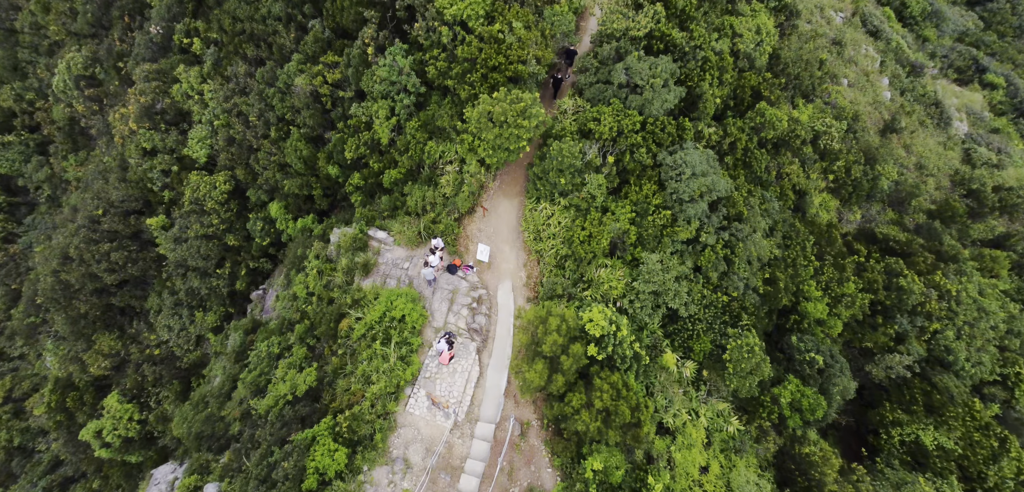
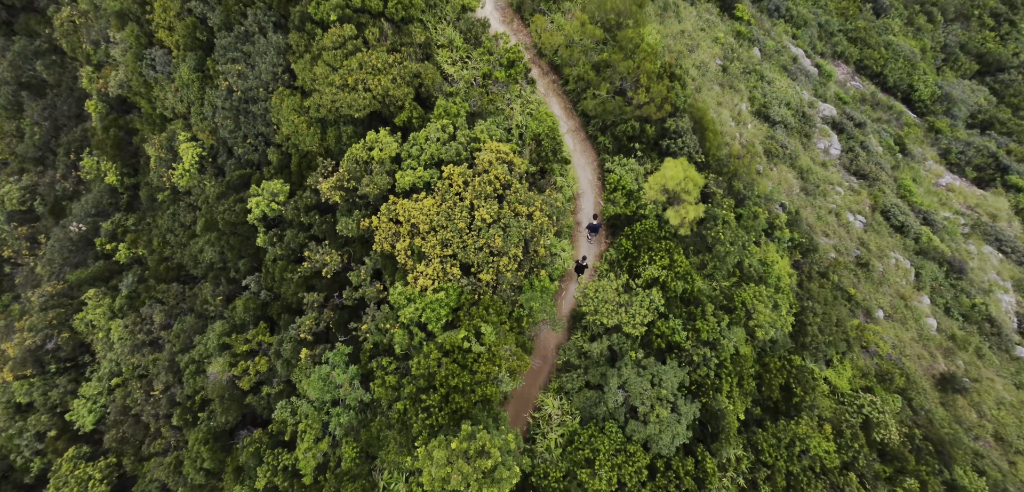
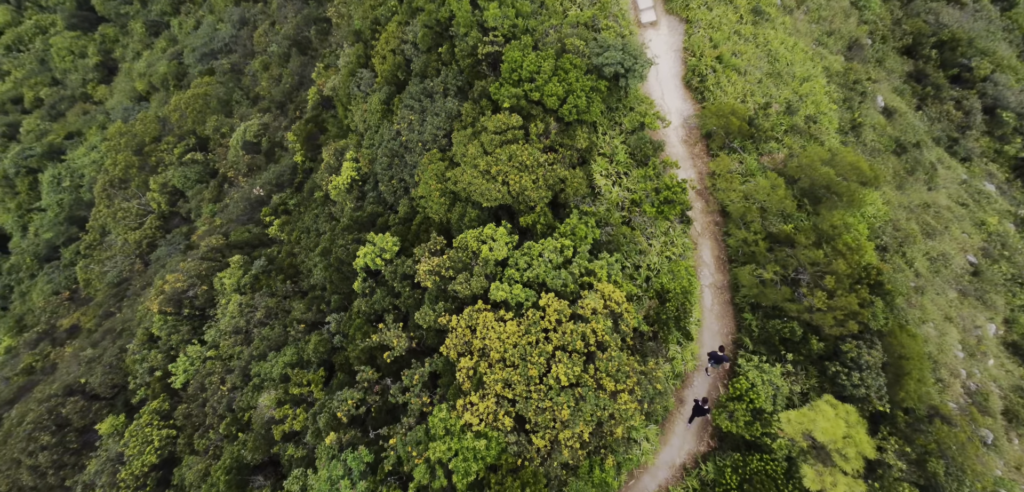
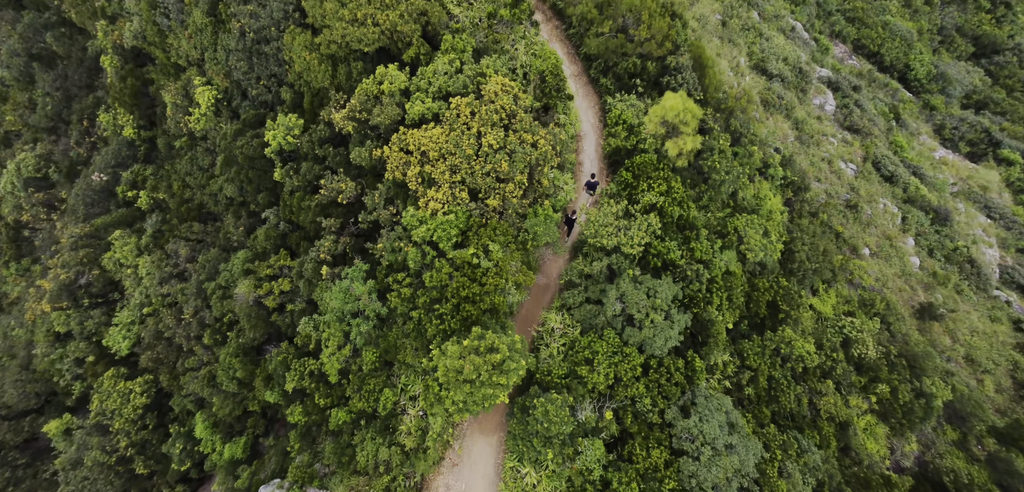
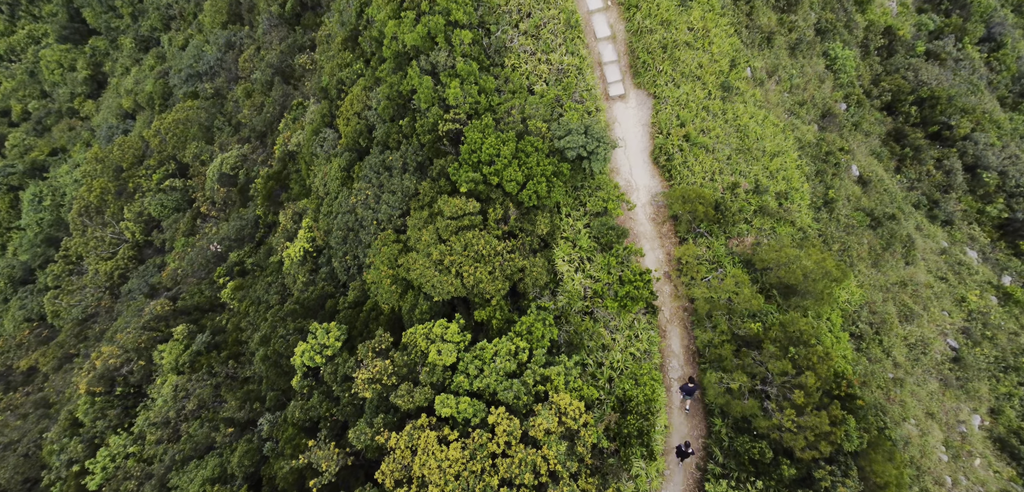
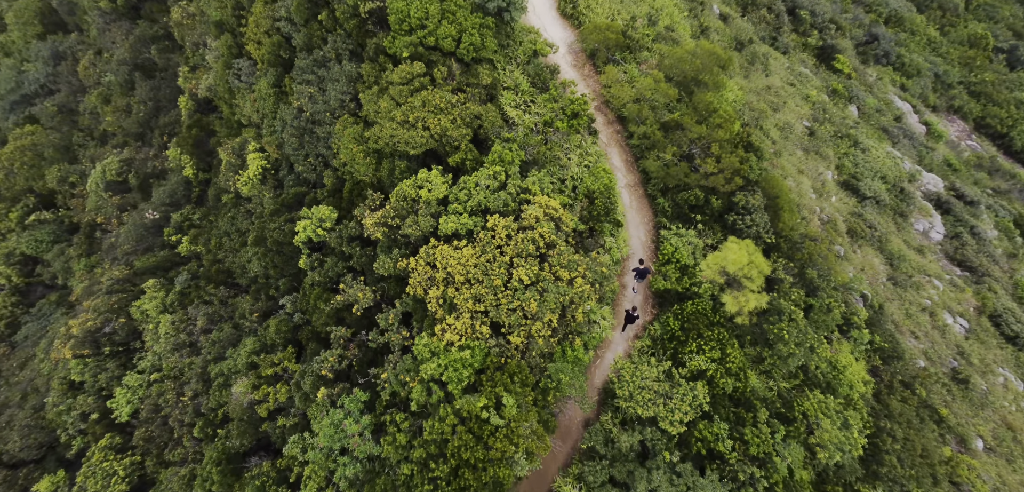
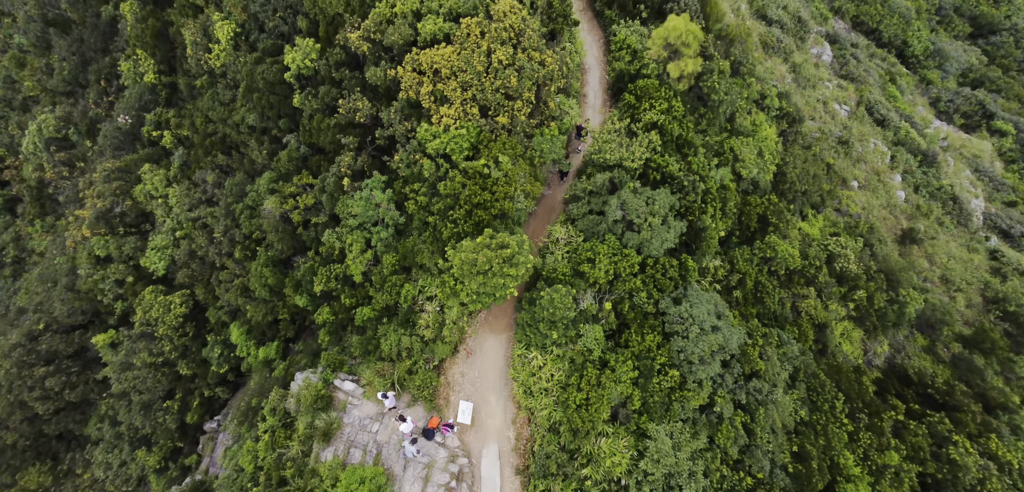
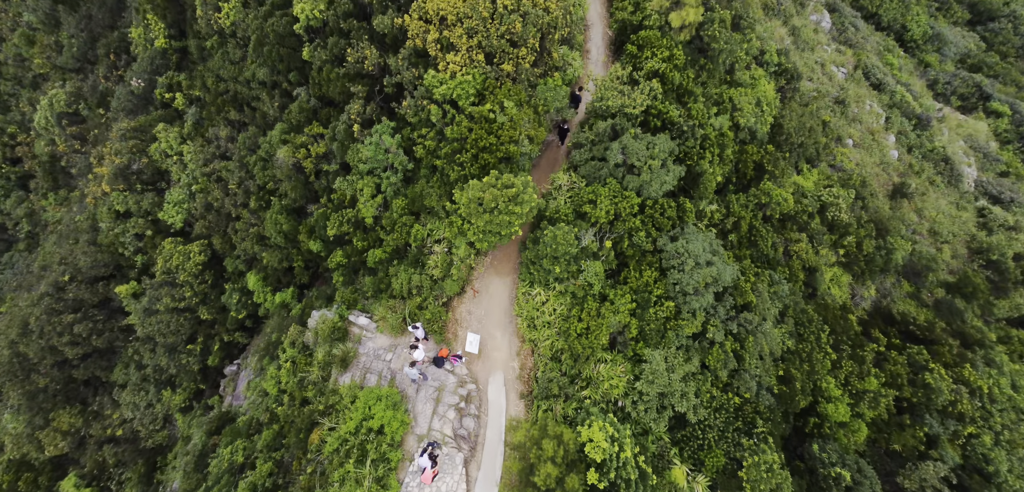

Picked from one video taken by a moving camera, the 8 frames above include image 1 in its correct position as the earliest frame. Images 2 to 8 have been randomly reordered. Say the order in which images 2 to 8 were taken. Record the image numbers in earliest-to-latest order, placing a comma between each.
8, 7, 4, 2, 6, 3, 5
